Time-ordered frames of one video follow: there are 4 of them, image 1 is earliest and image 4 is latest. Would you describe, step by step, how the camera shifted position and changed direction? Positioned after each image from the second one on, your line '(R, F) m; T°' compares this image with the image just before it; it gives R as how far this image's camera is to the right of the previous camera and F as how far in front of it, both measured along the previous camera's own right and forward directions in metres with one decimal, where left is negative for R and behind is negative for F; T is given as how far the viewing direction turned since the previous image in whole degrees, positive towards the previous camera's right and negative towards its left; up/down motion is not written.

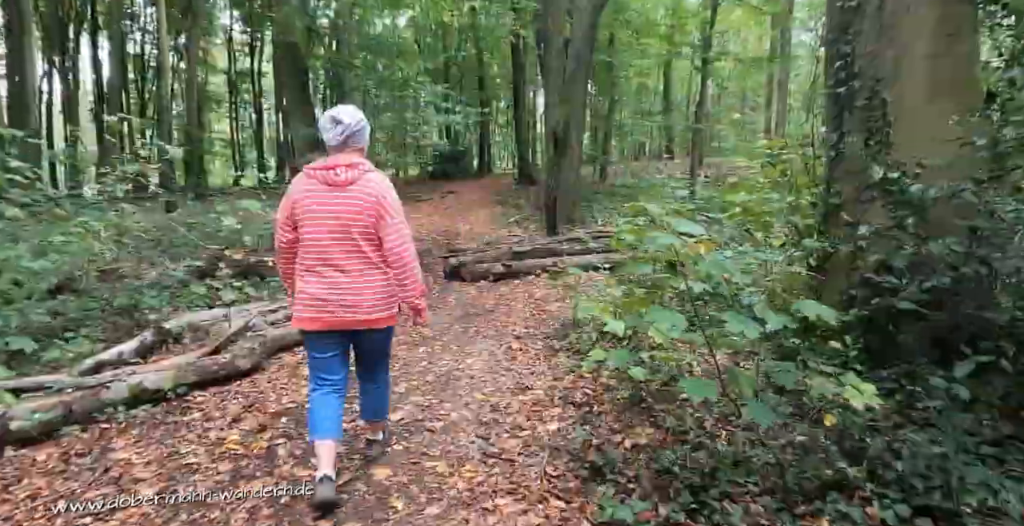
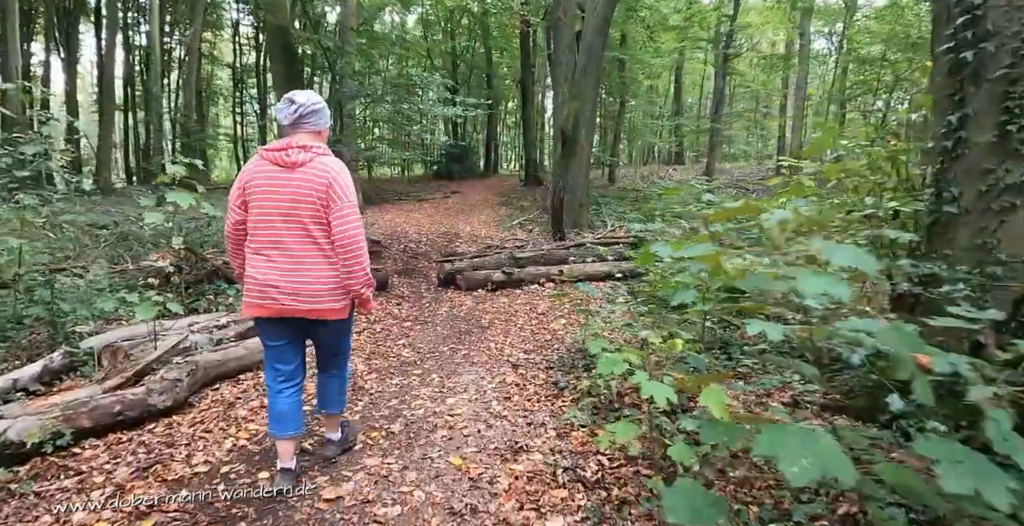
(+0.1, +1.0) m; -1°
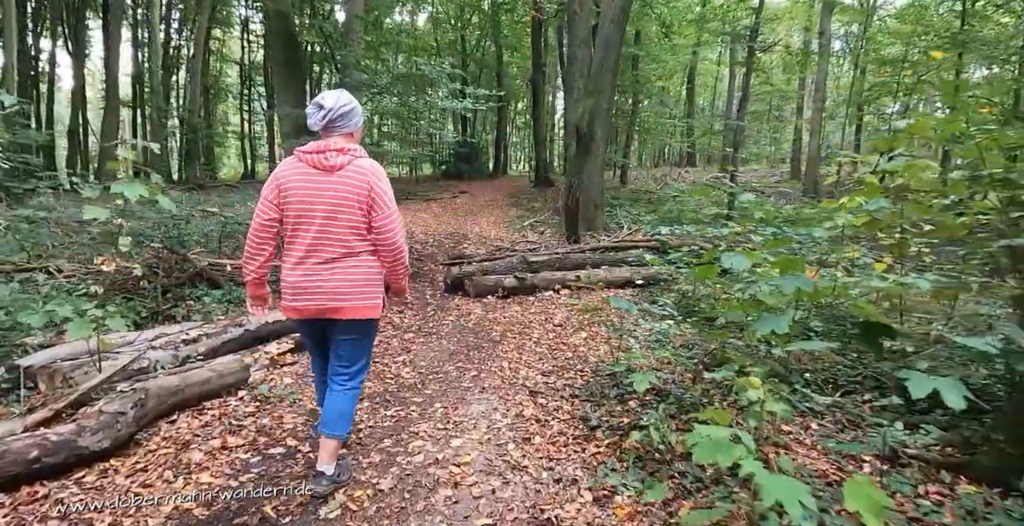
(-0.1, +0.7) m; -1°
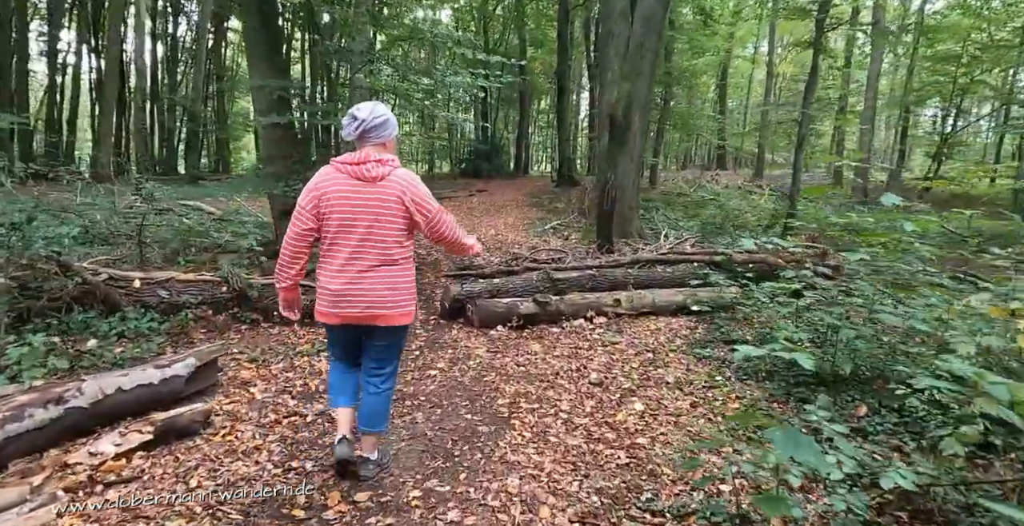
(0.0, +2.0) m; -2°
